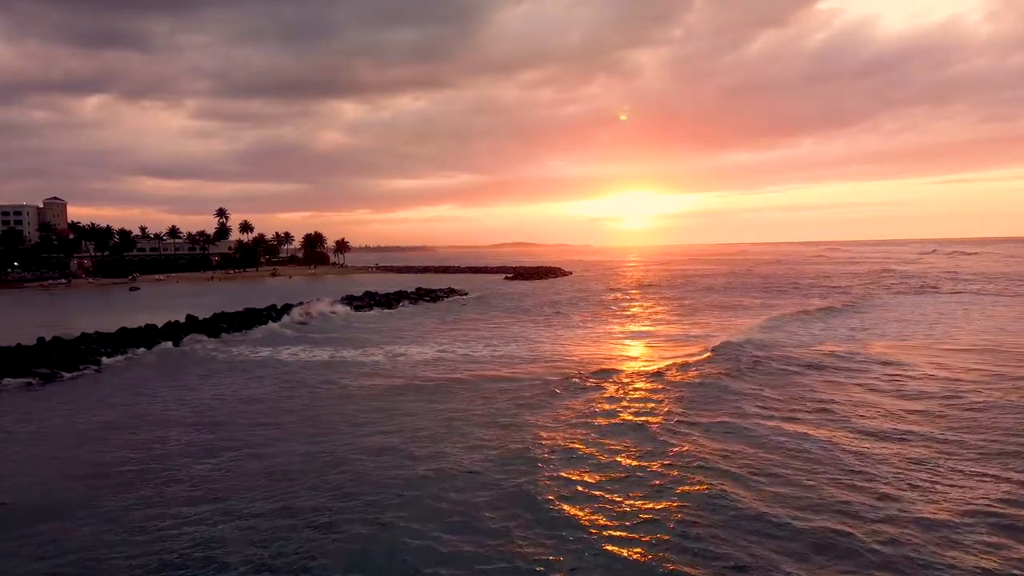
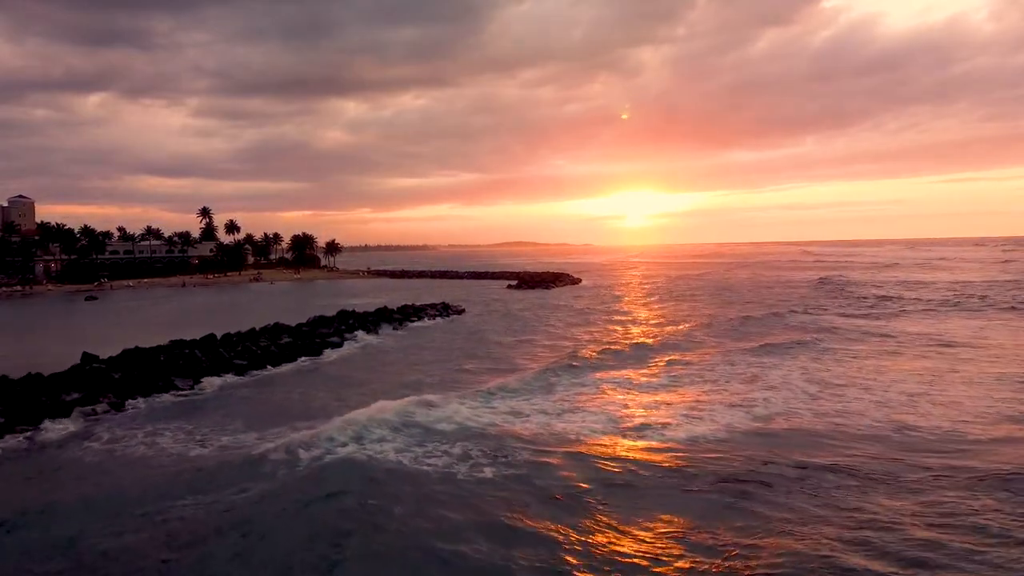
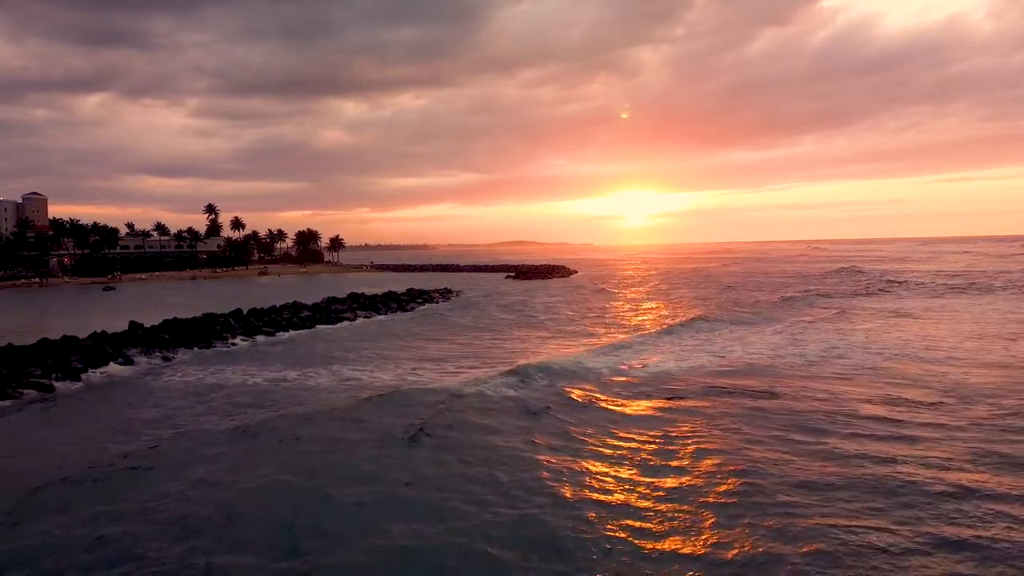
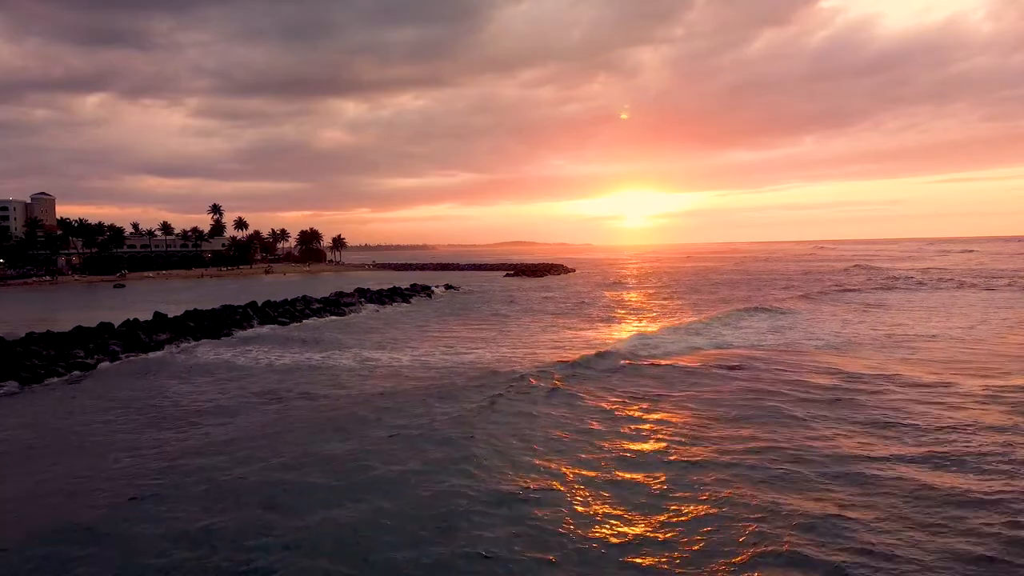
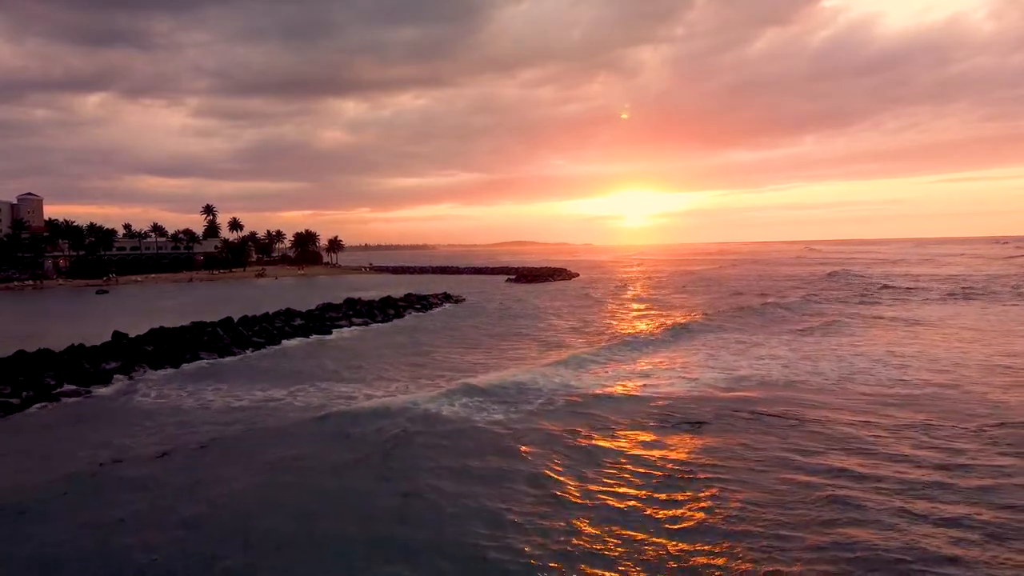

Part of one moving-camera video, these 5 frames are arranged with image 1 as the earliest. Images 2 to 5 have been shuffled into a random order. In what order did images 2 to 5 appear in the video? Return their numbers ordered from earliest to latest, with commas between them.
4, 3, 5, 2
